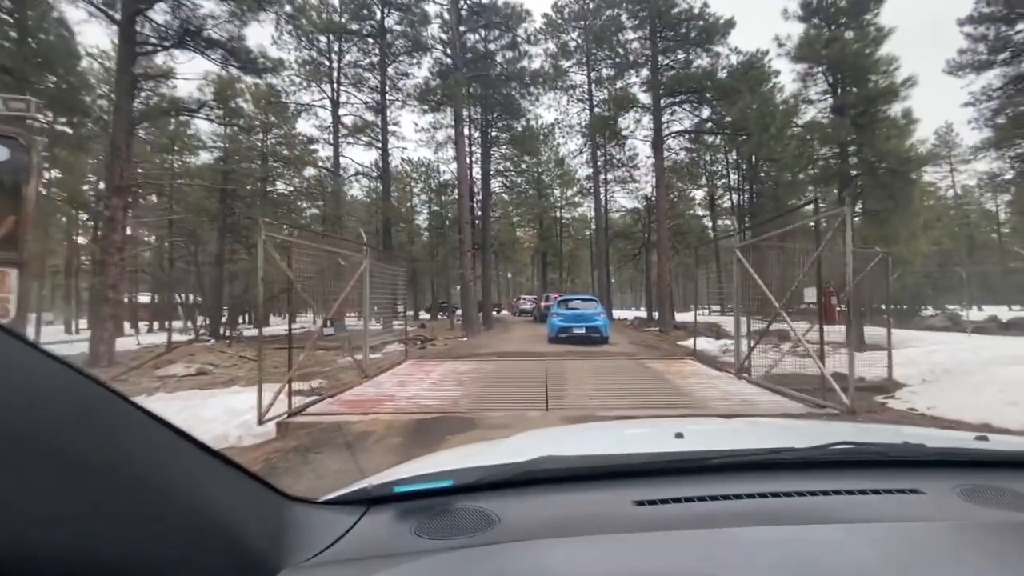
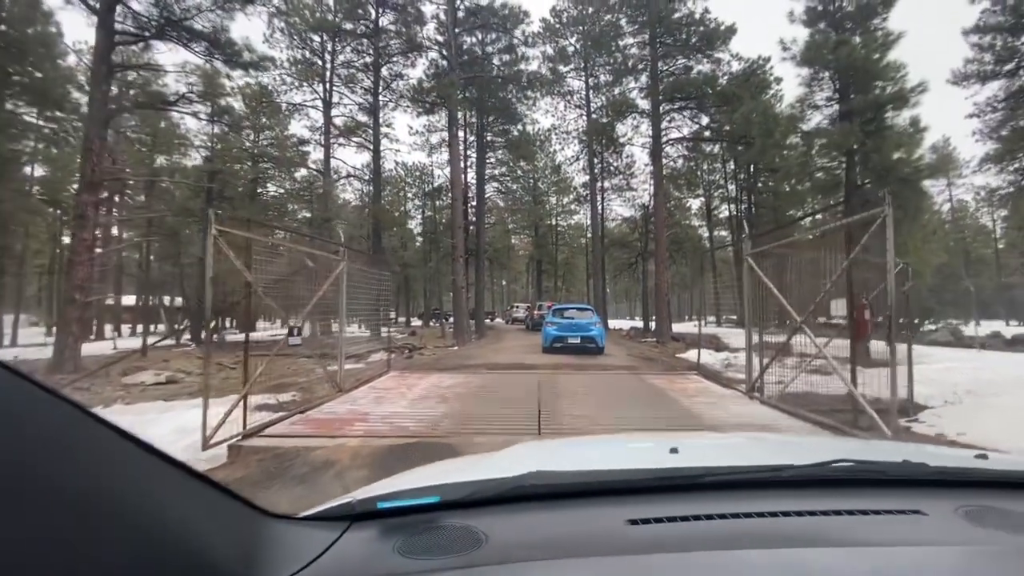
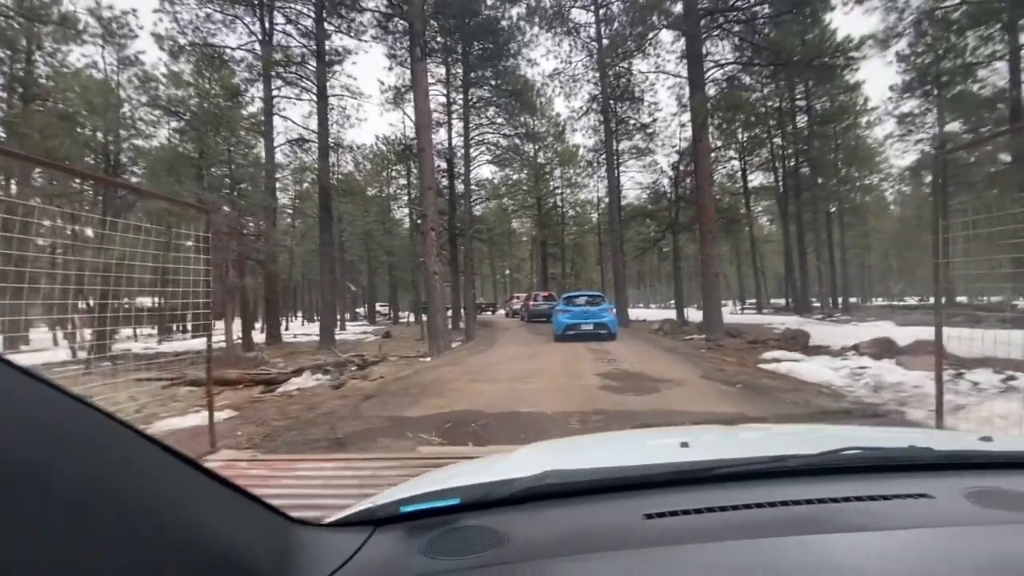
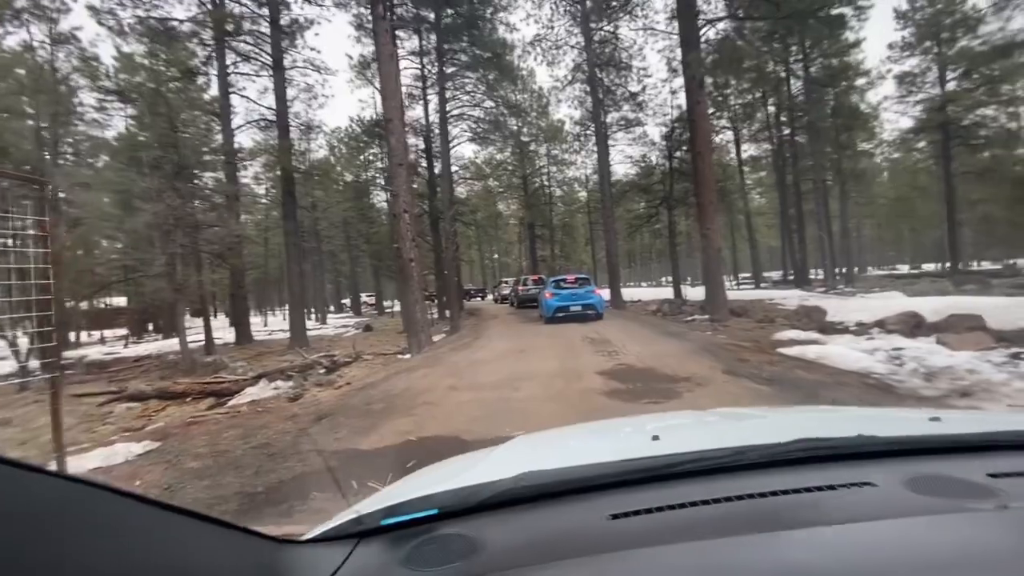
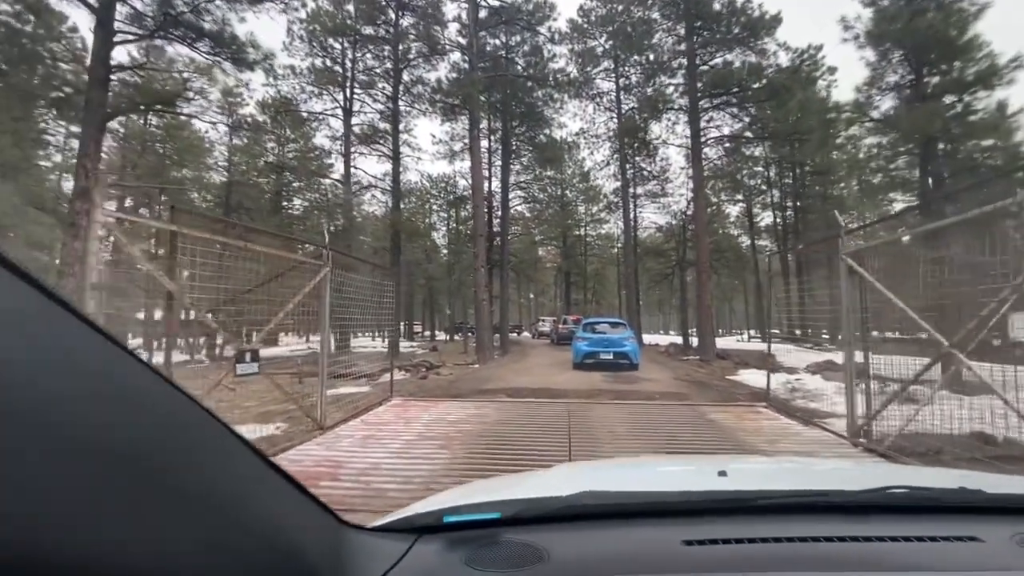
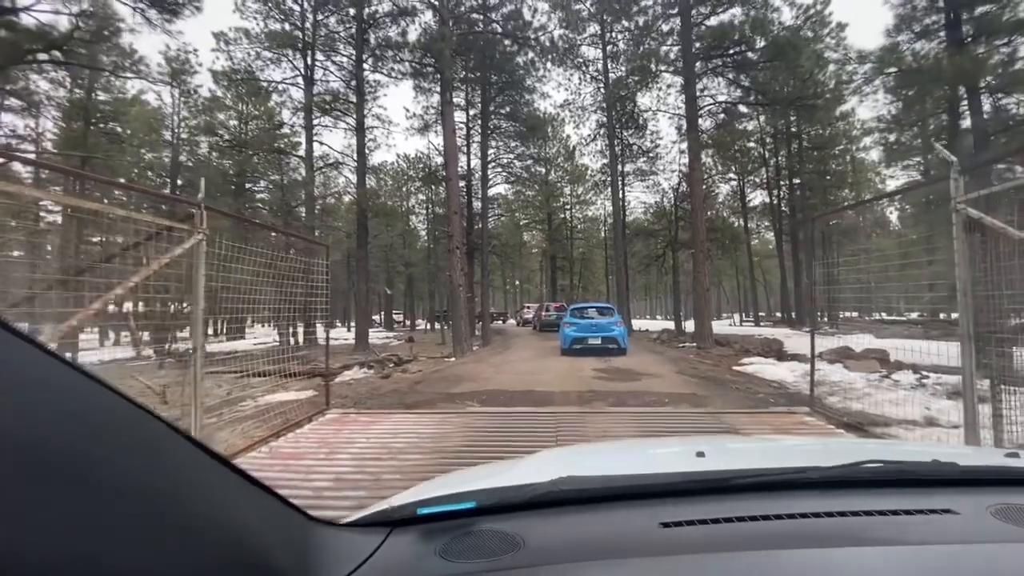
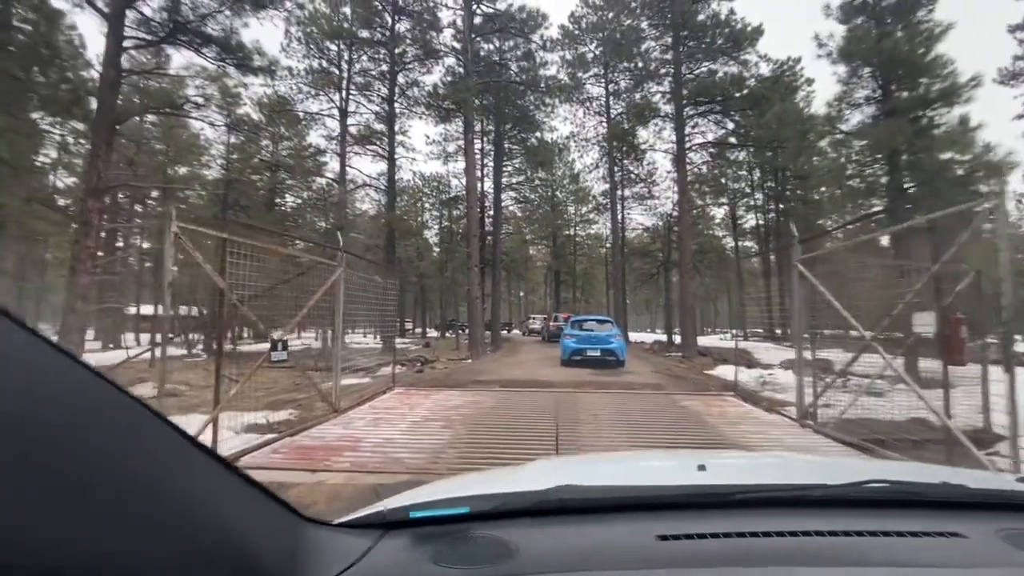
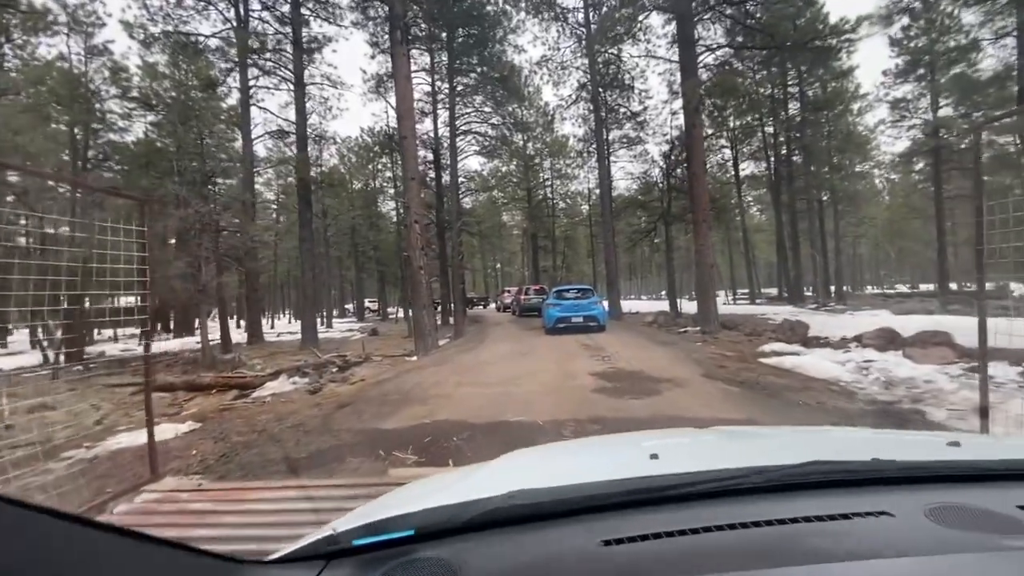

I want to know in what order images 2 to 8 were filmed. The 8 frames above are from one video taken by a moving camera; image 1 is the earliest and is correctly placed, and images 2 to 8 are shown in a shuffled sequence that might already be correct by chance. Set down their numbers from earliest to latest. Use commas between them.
2, 7, 5, 6, 3, 8, 4
